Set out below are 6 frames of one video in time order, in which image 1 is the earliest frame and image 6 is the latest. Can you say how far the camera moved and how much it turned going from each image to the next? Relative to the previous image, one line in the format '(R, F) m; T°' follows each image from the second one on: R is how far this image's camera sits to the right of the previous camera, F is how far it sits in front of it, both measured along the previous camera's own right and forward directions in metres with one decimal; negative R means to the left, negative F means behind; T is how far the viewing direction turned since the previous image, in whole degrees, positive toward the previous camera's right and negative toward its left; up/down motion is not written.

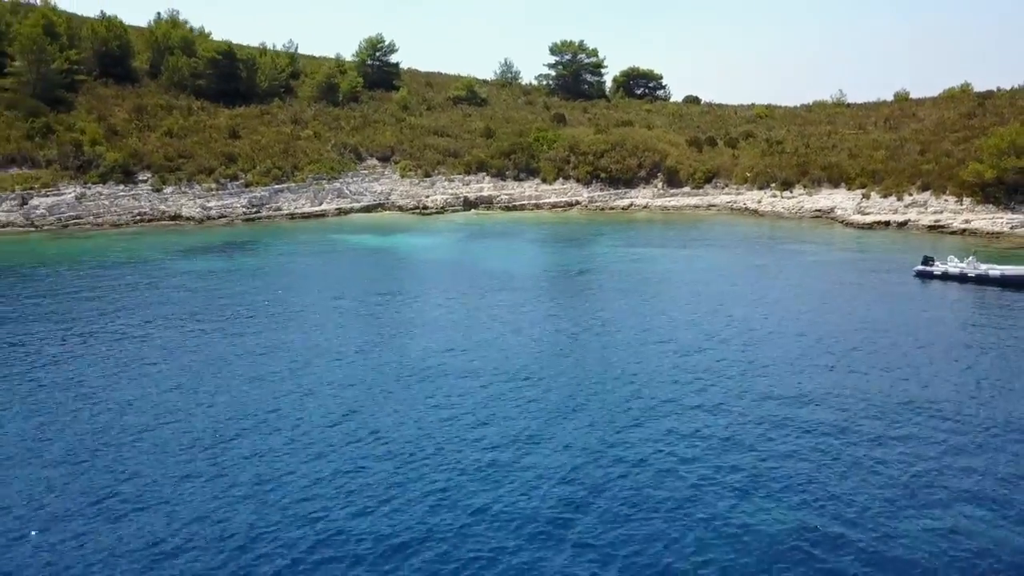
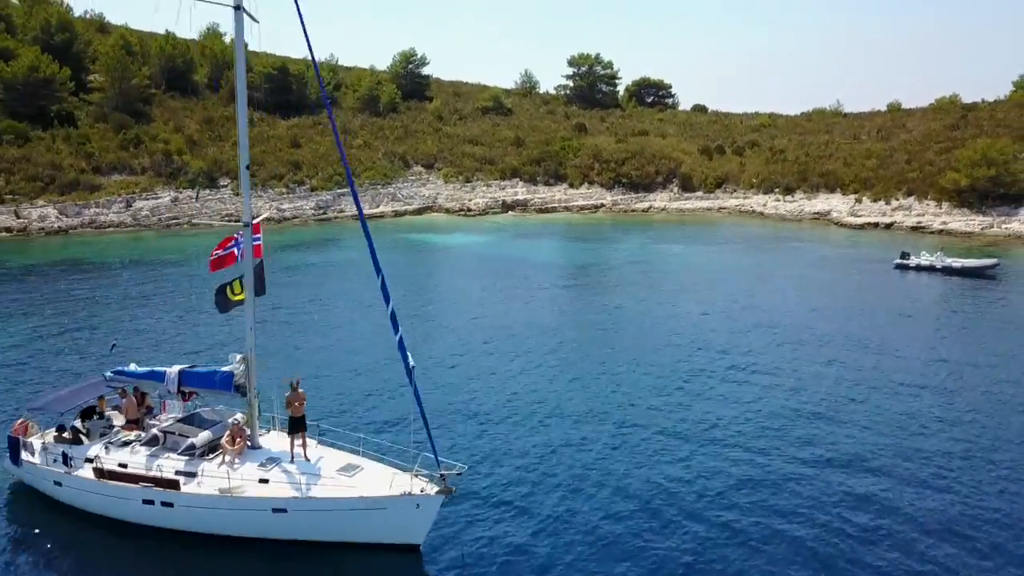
(-2.1, -7.3) m; 0°
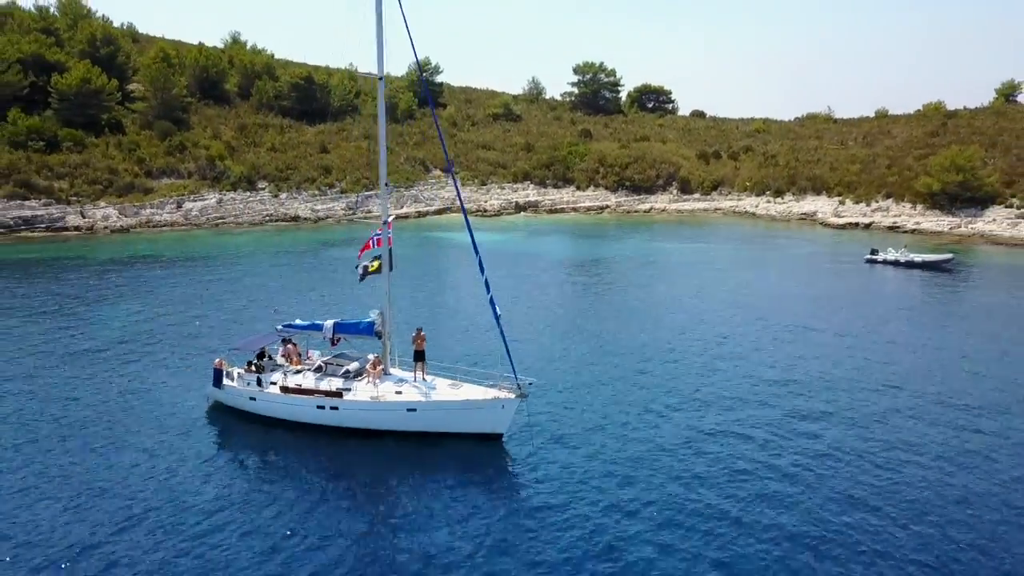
(-0.8, -5.7) m; 0°
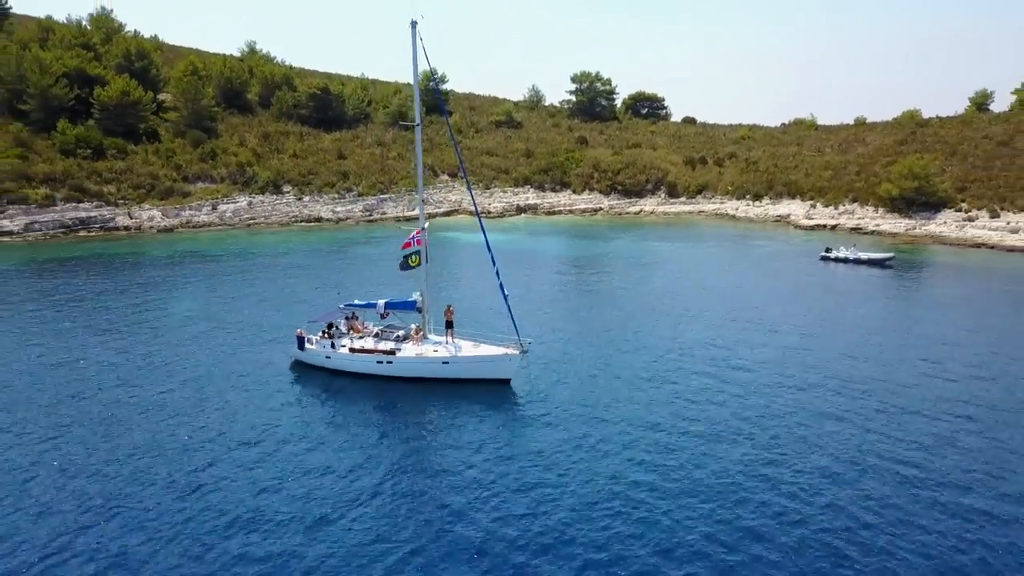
(-0.1, -6.7) m; 0°
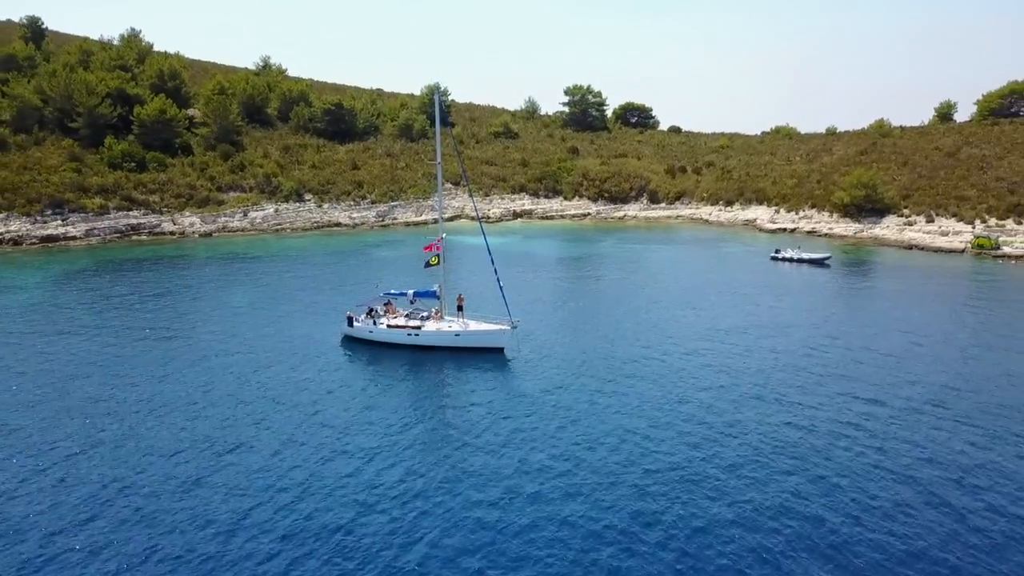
(+0.2, -8.9) m; 0°
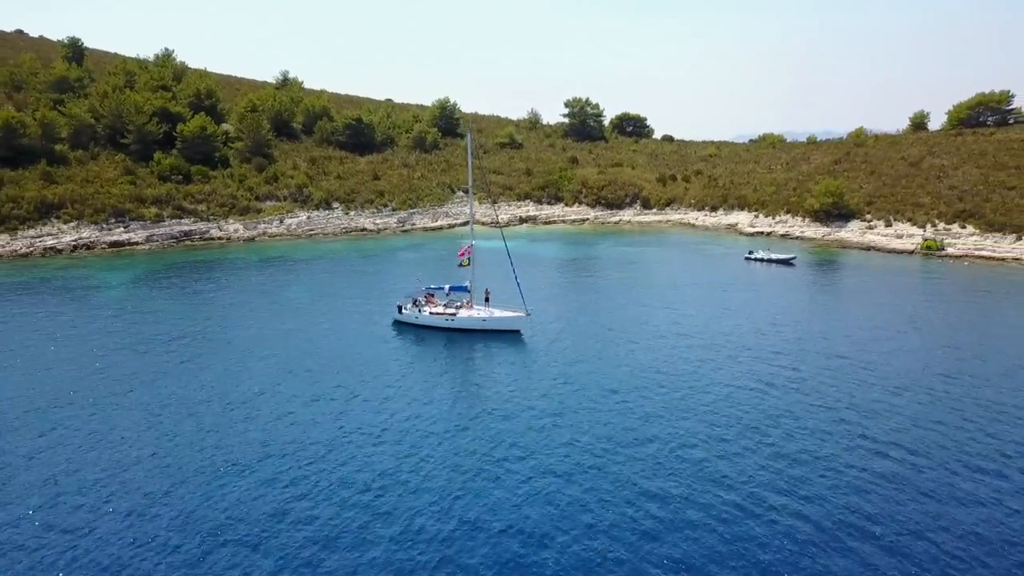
(-0.6, -9.3) m; 0°
